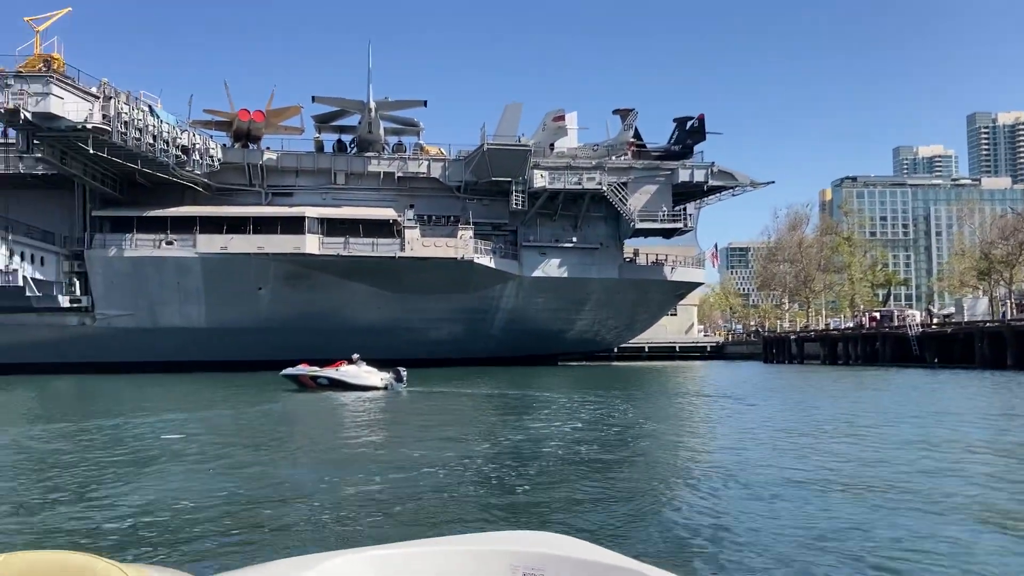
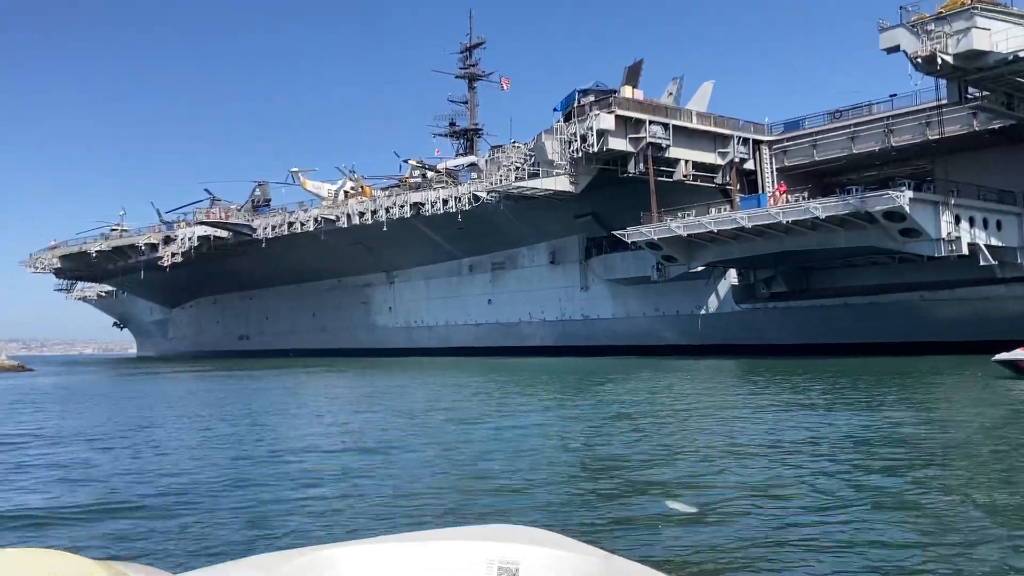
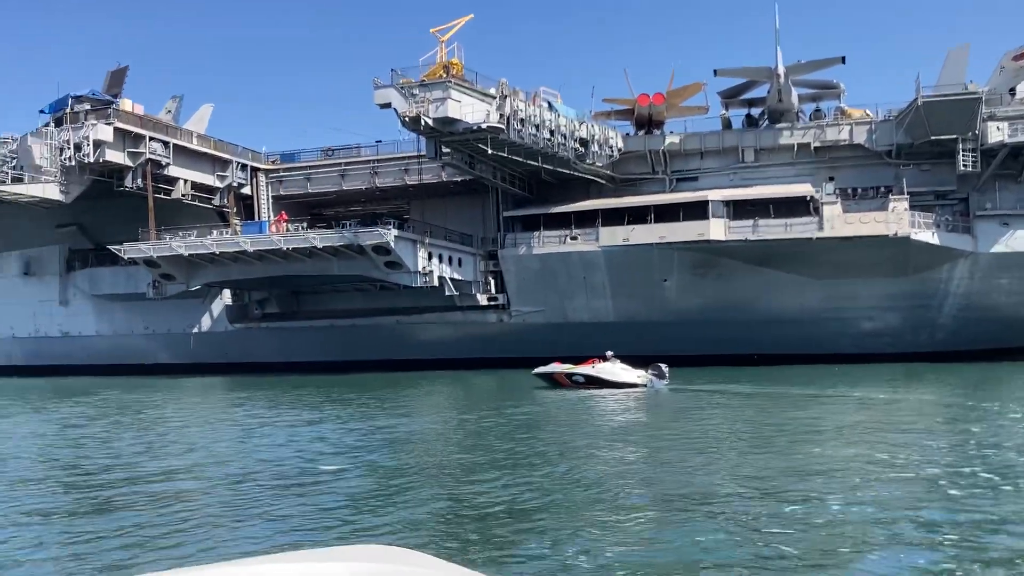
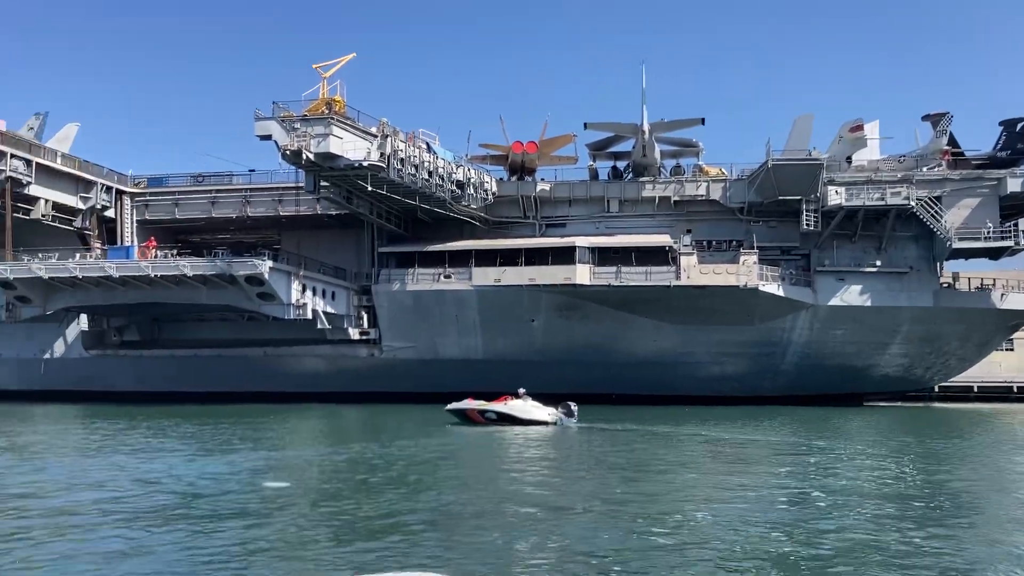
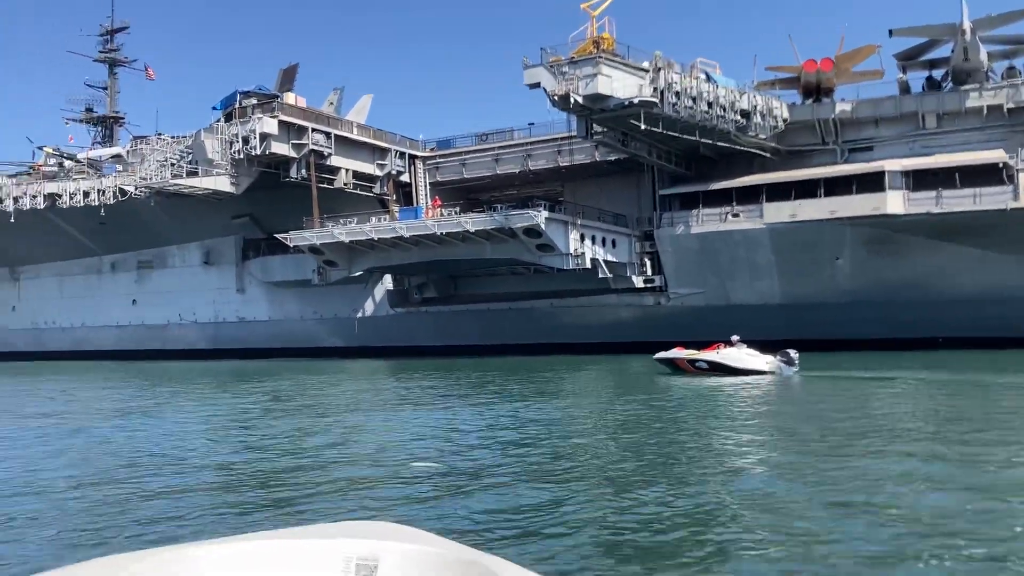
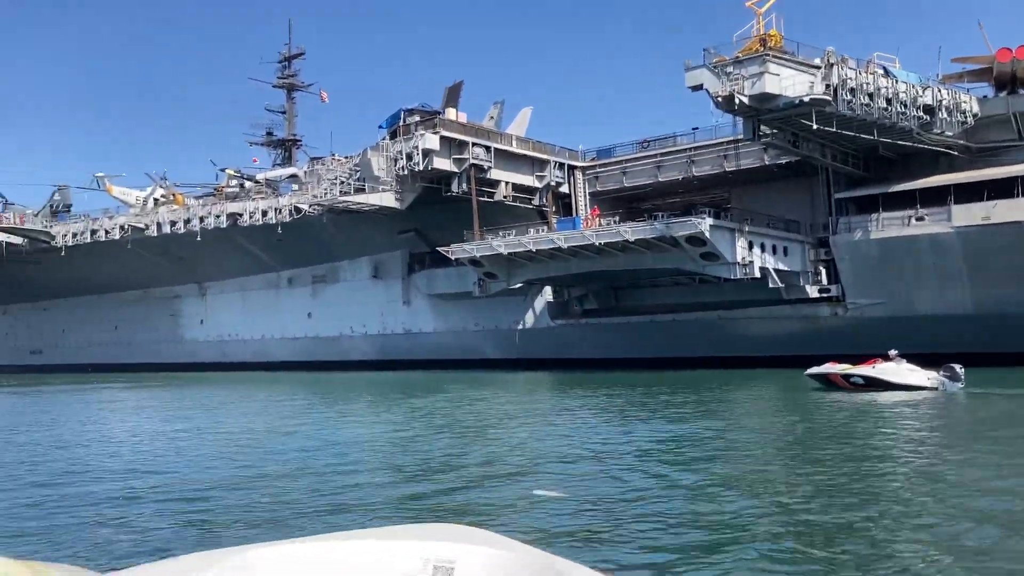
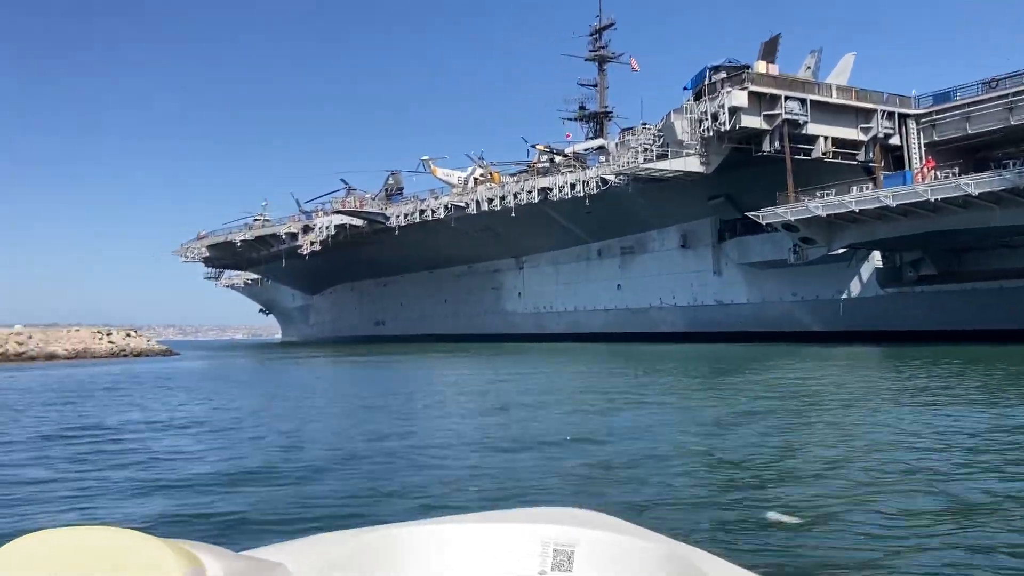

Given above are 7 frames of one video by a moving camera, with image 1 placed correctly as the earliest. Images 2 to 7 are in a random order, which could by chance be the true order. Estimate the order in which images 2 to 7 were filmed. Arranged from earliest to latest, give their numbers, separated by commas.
4, 3, 5, 6, 2, 7
